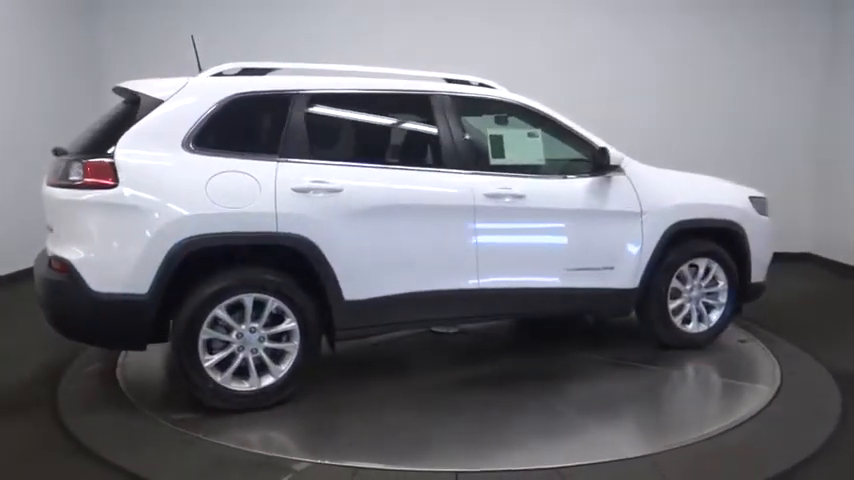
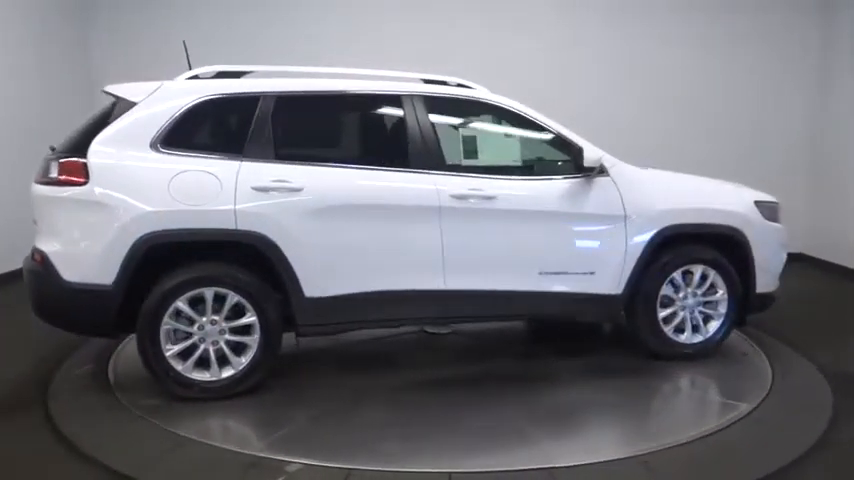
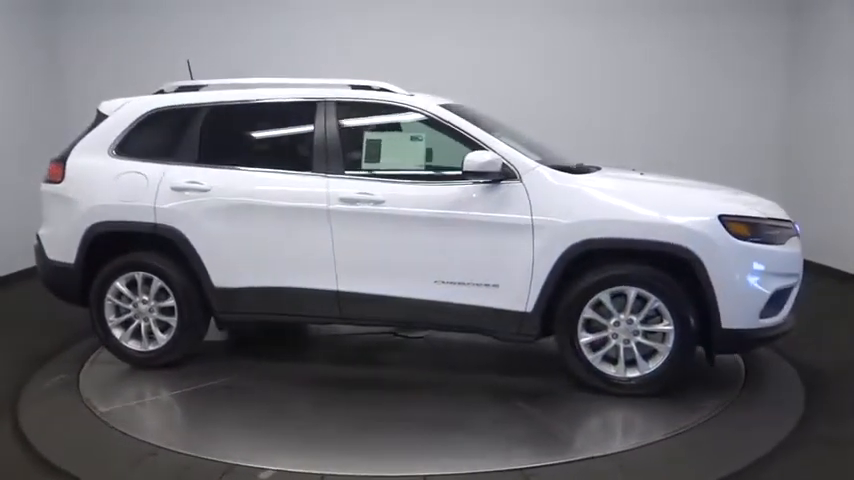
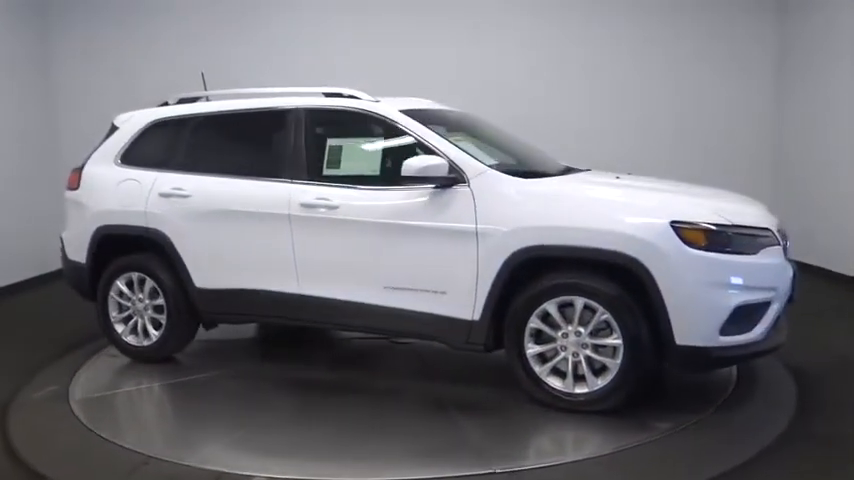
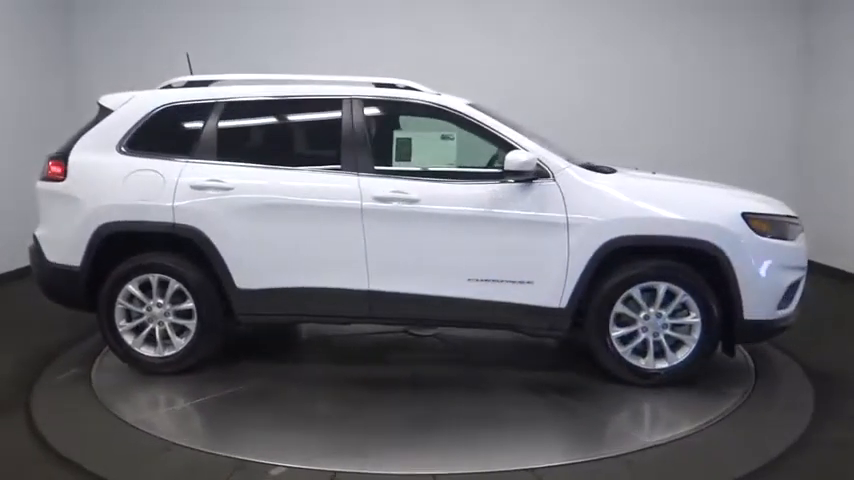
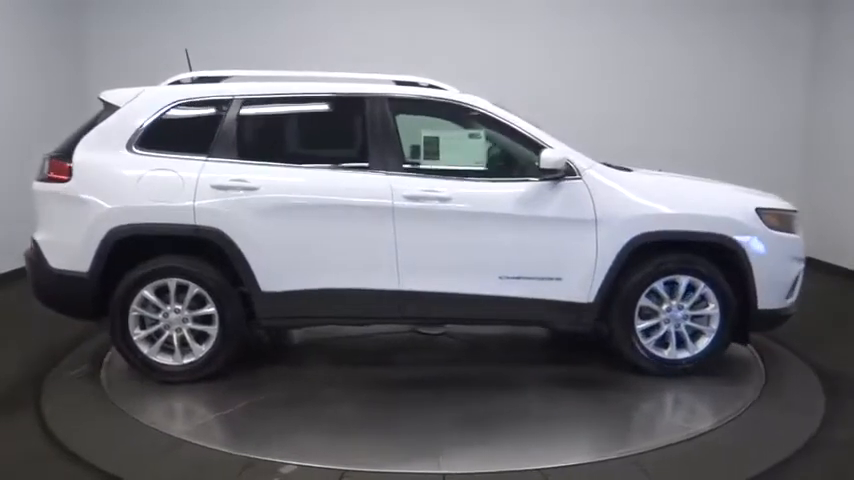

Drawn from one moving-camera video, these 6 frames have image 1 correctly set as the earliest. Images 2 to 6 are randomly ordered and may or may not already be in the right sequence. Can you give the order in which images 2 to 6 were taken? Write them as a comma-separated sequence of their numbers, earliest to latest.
2, 6, 5, 3, 4
